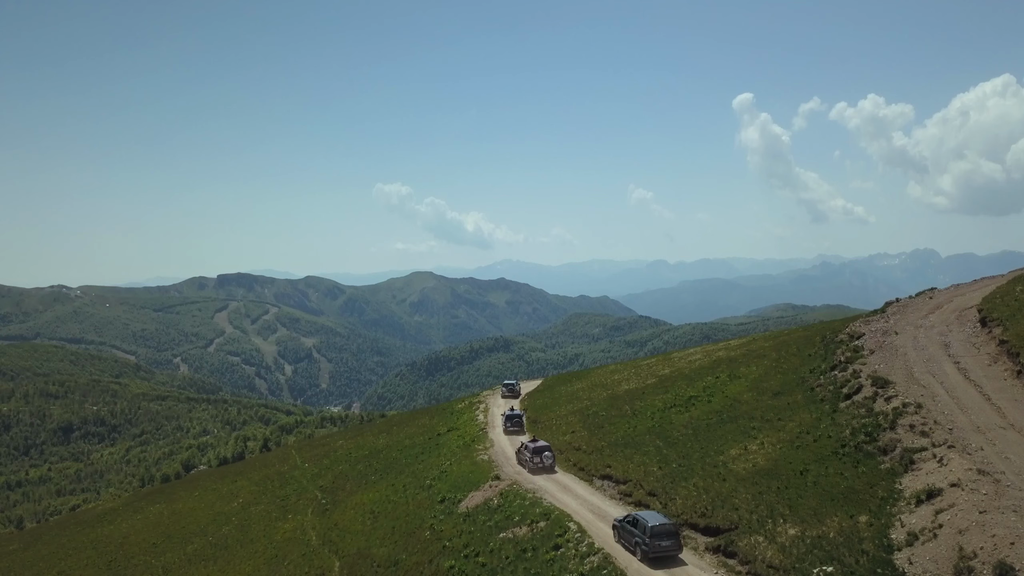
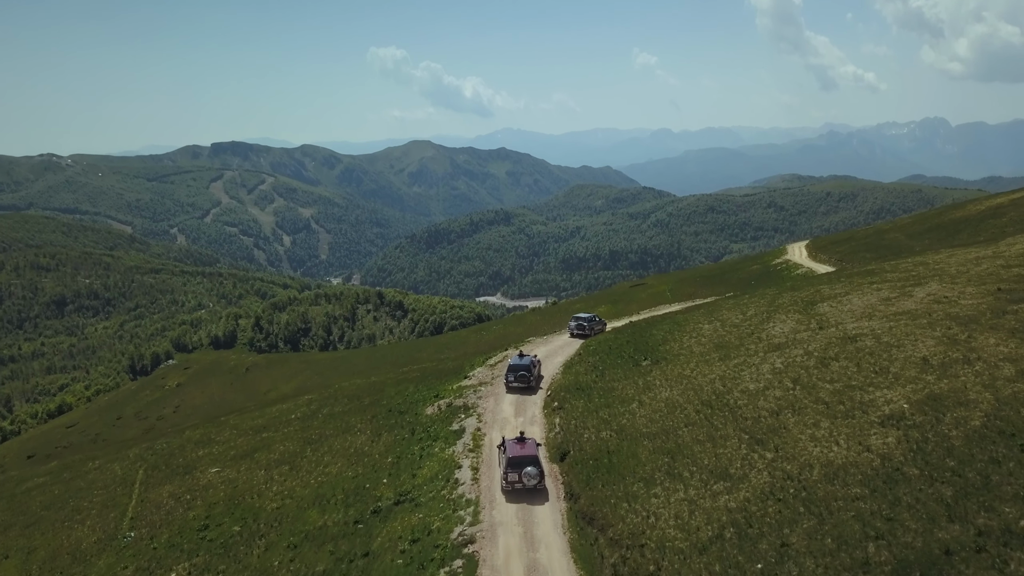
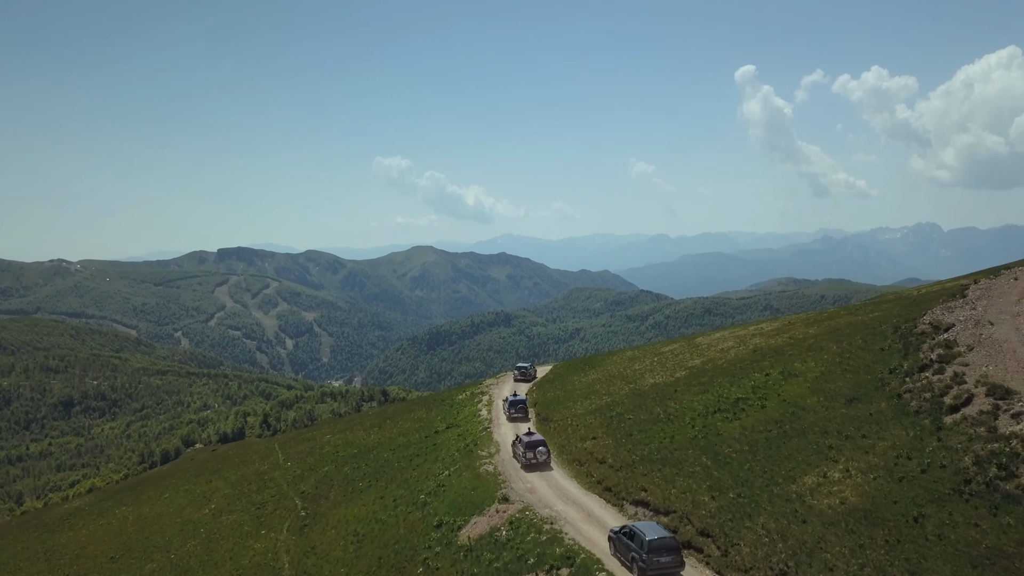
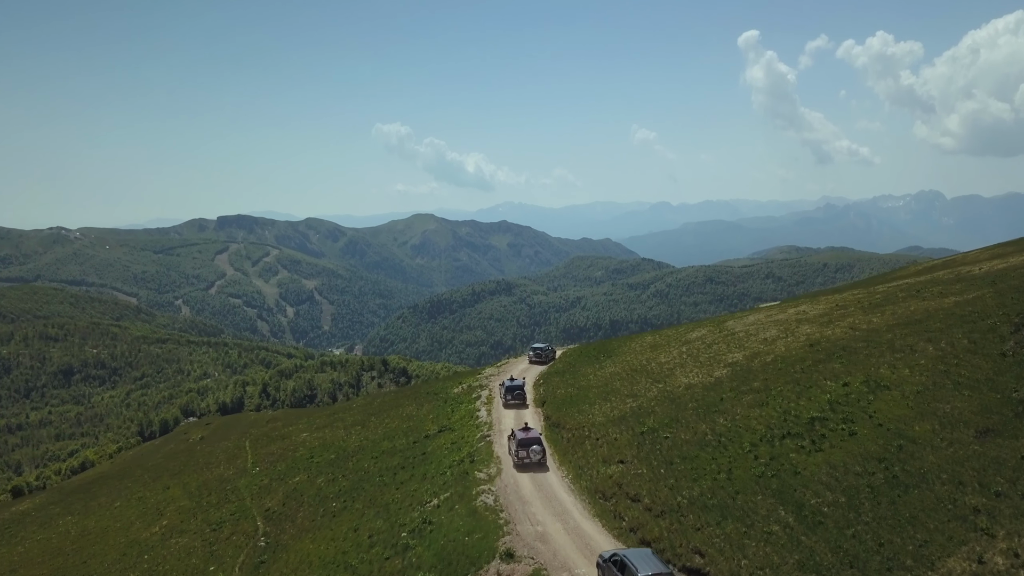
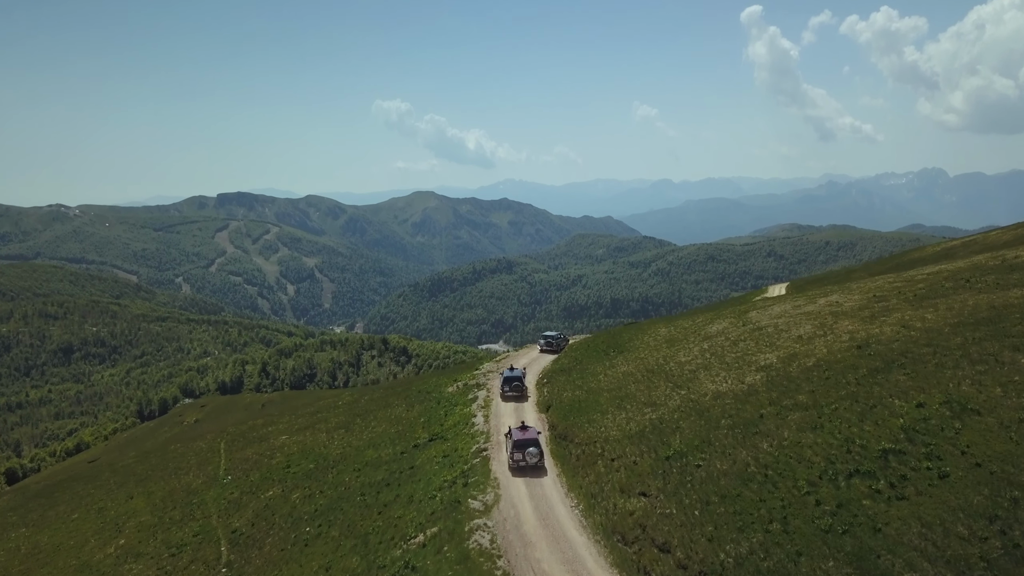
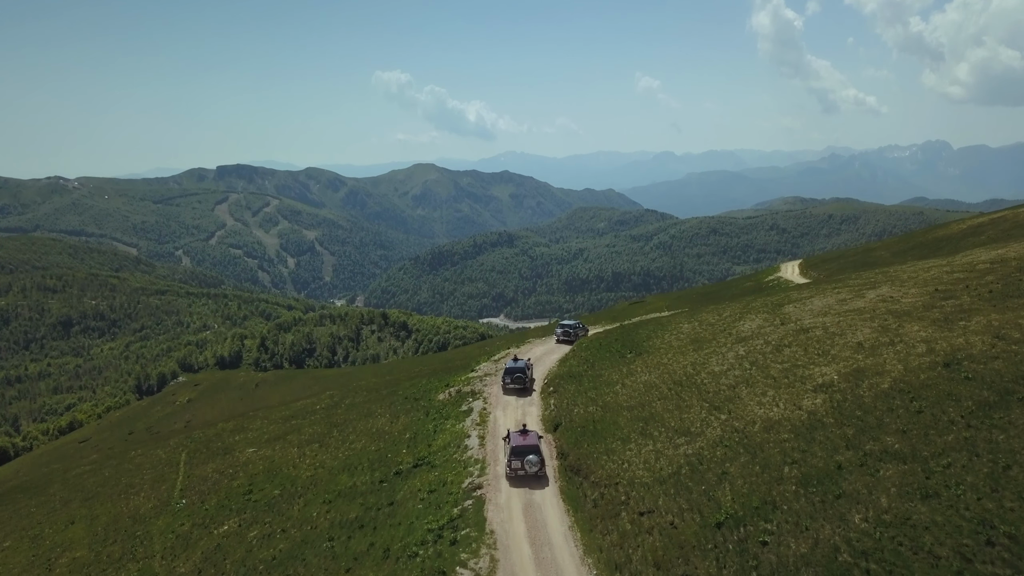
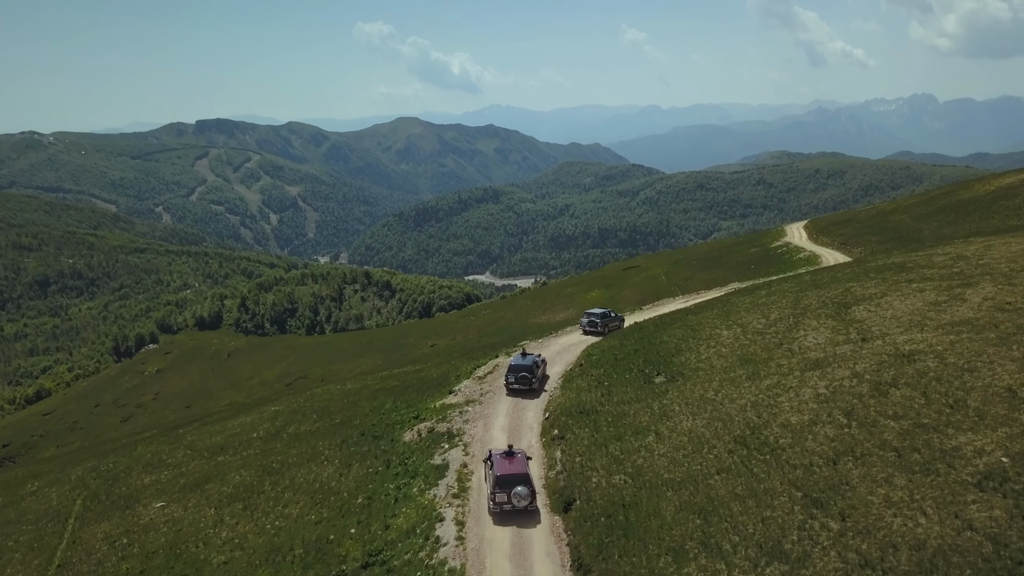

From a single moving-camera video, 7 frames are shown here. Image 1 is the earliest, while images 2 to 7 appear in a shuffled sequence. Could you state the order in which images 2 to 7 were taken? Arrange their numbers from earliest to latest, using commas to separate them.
3, 4, 5, 6, 2, 7
